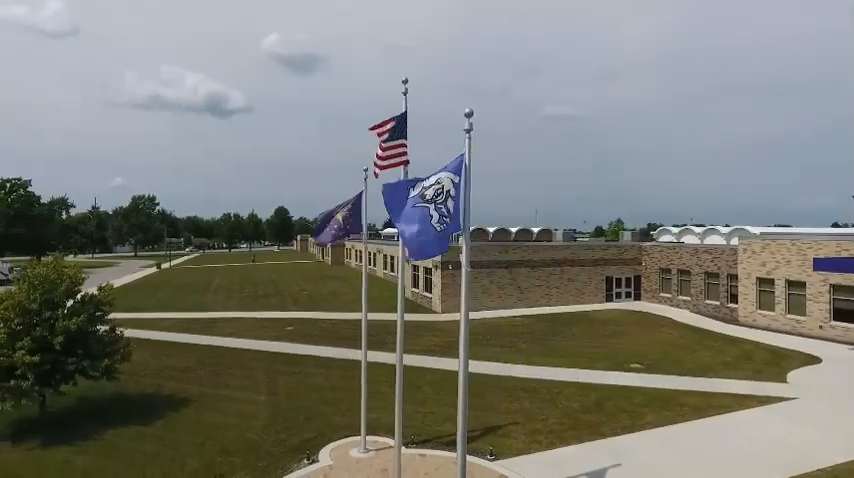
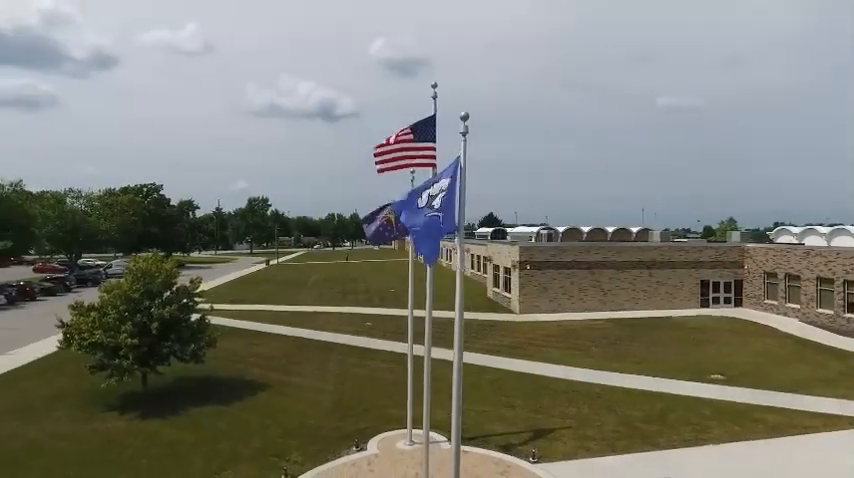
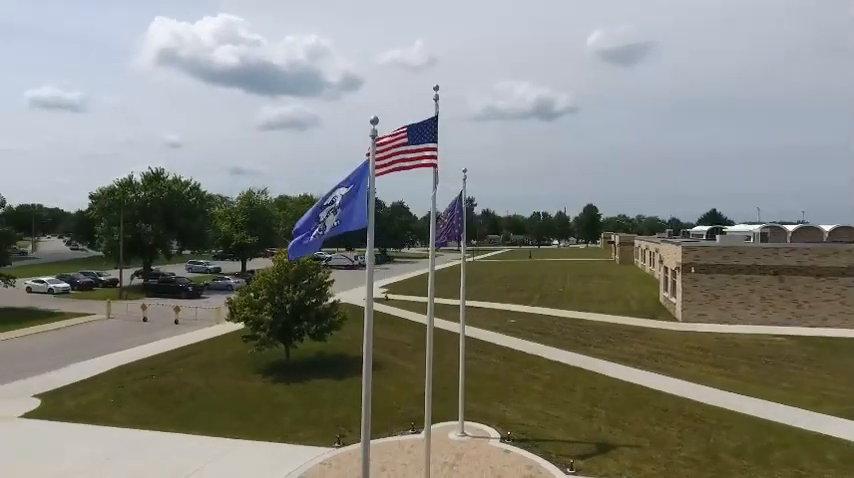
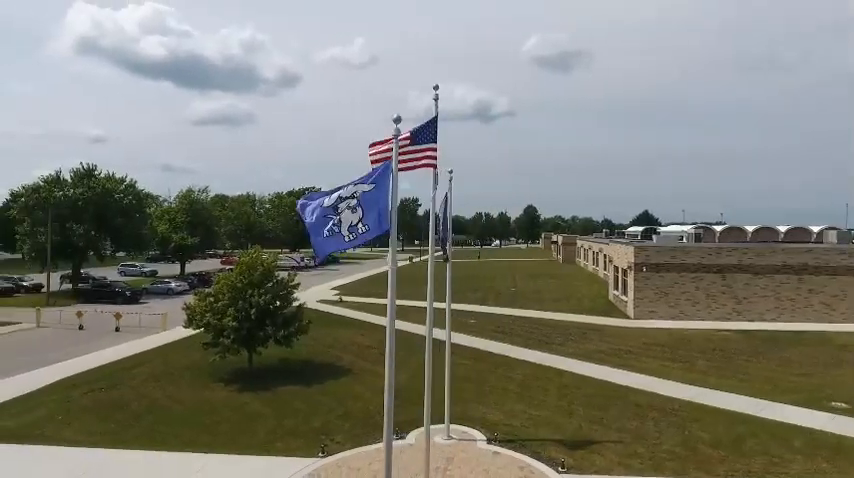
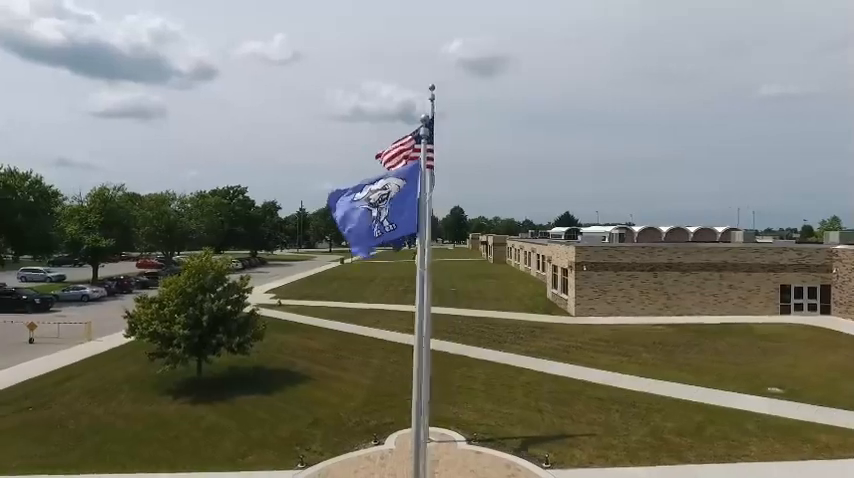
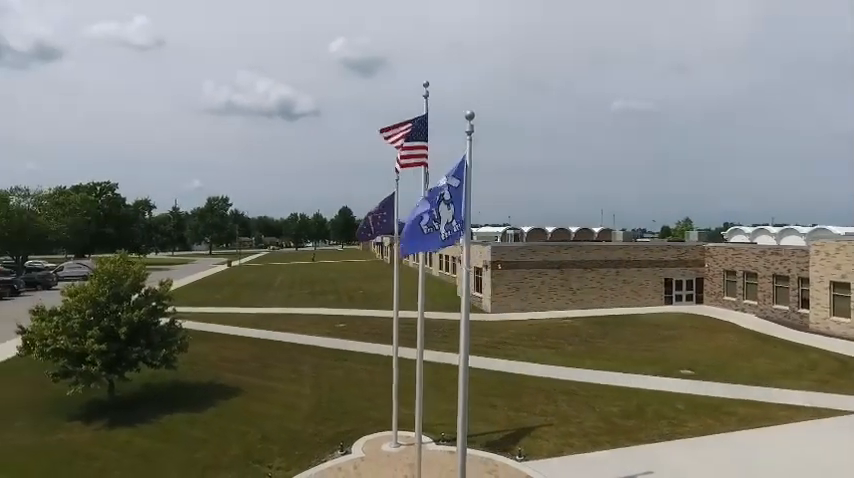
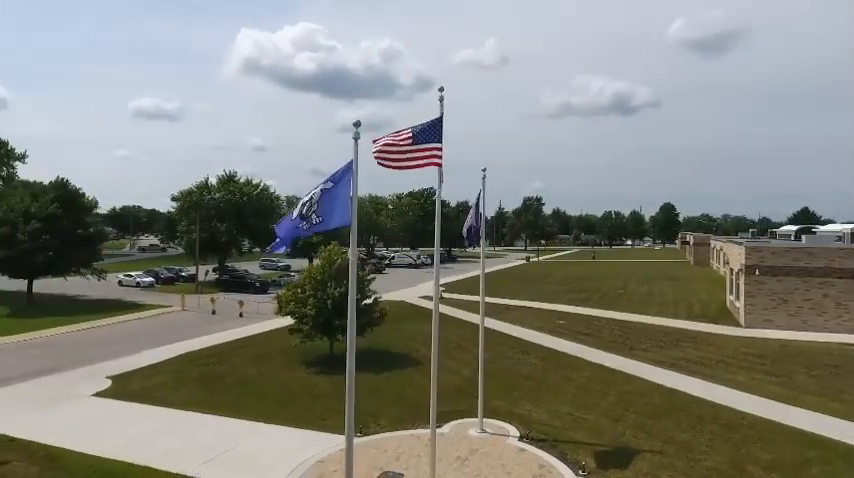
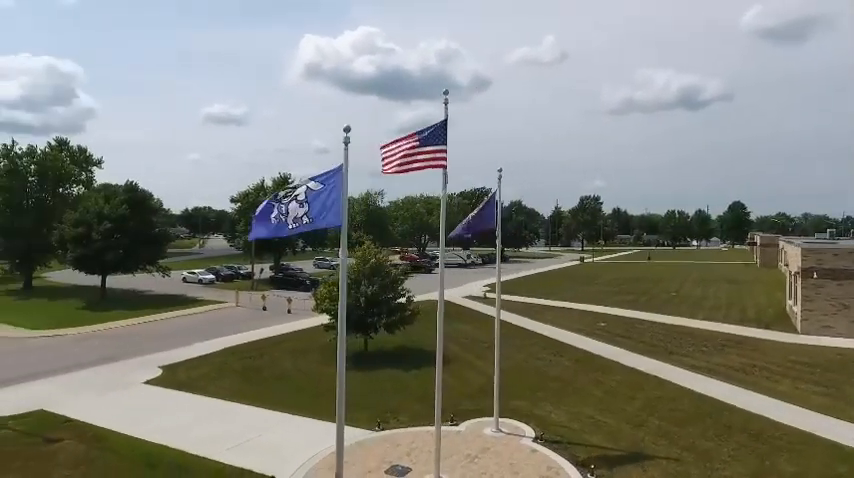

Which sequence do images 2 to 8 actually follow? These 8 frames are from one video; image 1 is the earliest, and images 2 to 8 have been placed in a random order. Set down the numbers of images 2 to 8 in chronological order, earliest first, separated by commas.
6, 2, 5, 4, 3, 7, 8
